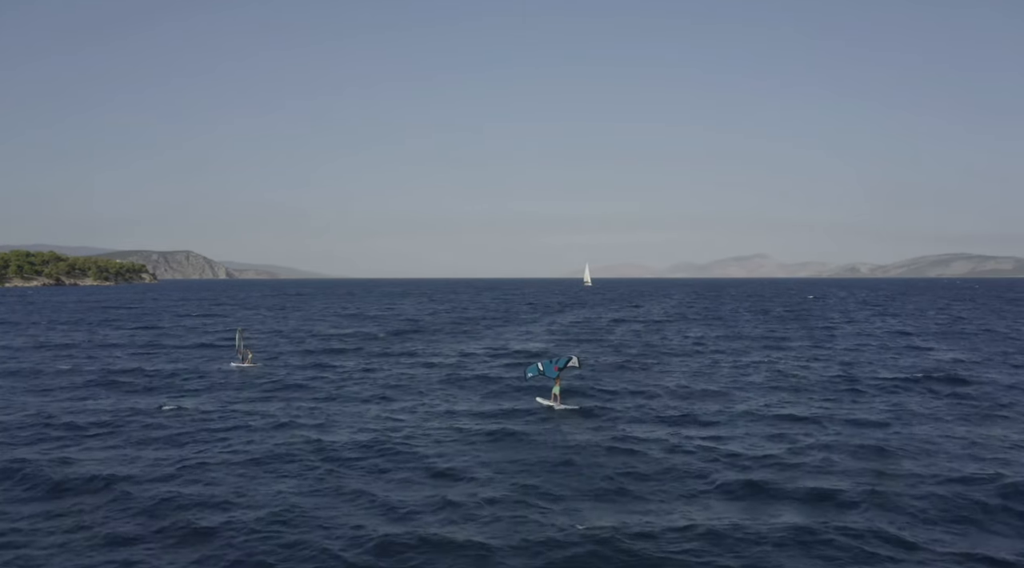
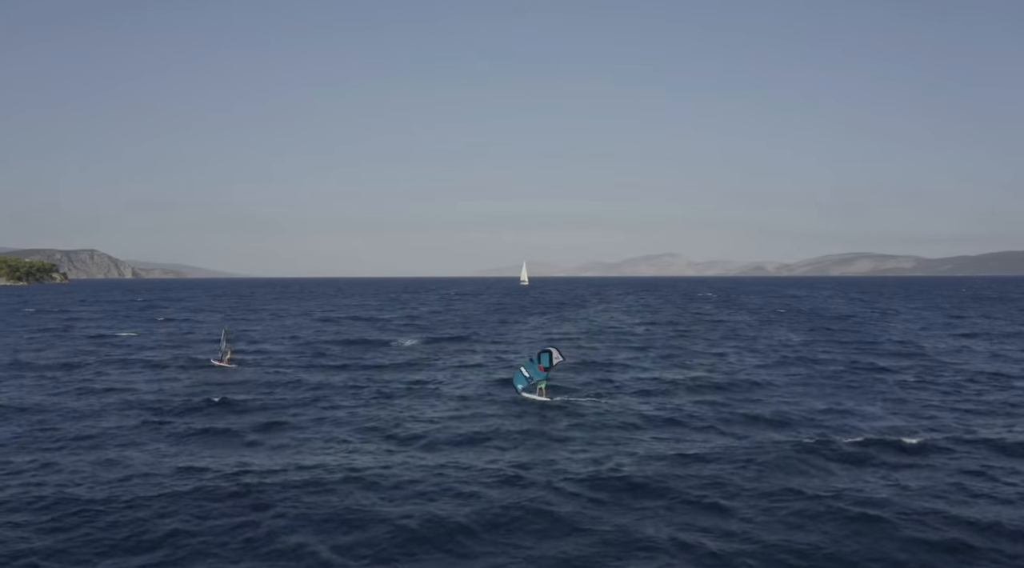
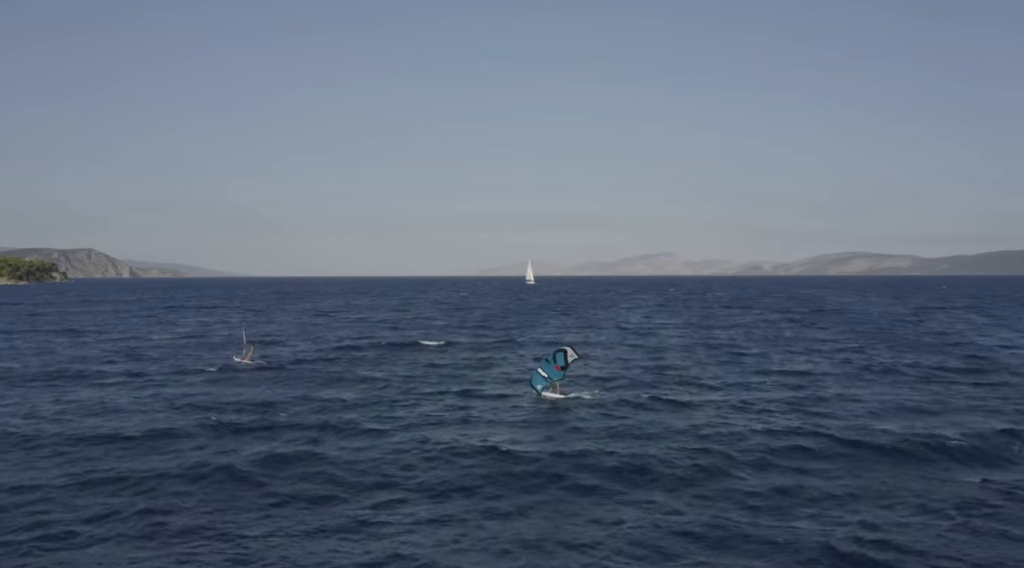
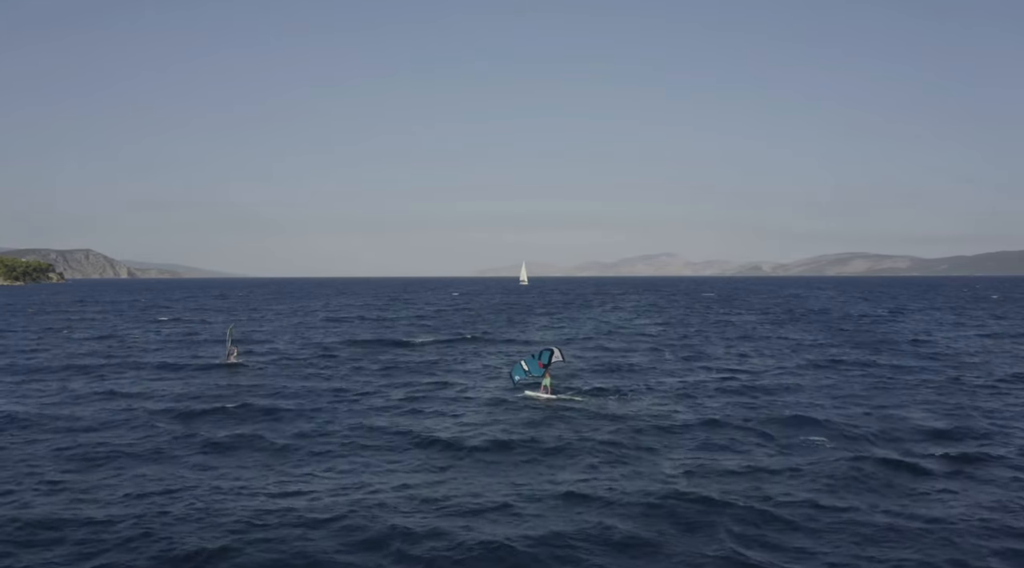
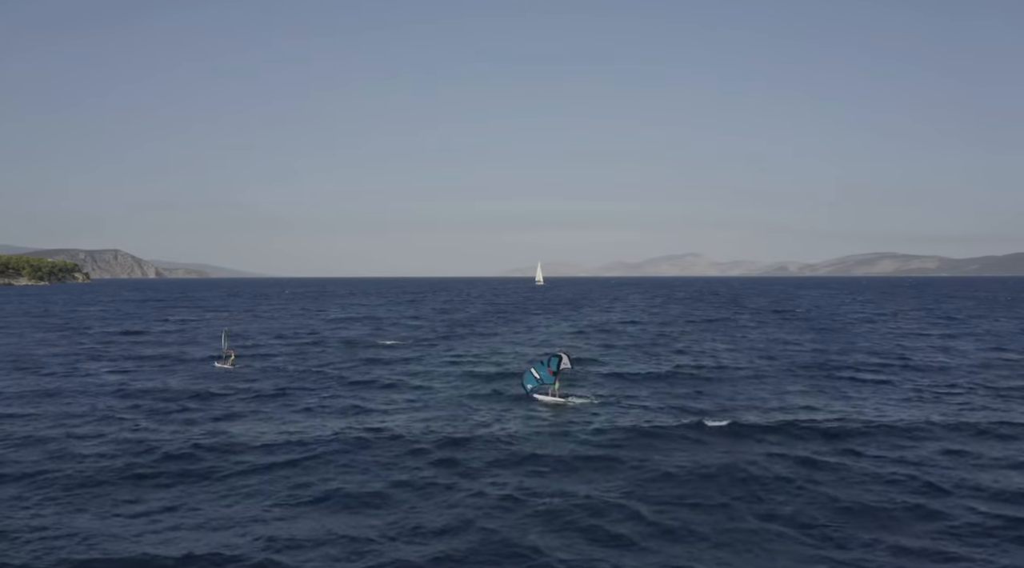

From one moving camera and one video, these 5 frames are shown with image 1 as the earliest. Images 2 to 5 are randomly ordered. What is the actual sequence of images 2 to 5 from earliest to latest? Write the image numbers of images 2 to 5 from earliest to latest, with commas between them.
5, 2, 4, 3
